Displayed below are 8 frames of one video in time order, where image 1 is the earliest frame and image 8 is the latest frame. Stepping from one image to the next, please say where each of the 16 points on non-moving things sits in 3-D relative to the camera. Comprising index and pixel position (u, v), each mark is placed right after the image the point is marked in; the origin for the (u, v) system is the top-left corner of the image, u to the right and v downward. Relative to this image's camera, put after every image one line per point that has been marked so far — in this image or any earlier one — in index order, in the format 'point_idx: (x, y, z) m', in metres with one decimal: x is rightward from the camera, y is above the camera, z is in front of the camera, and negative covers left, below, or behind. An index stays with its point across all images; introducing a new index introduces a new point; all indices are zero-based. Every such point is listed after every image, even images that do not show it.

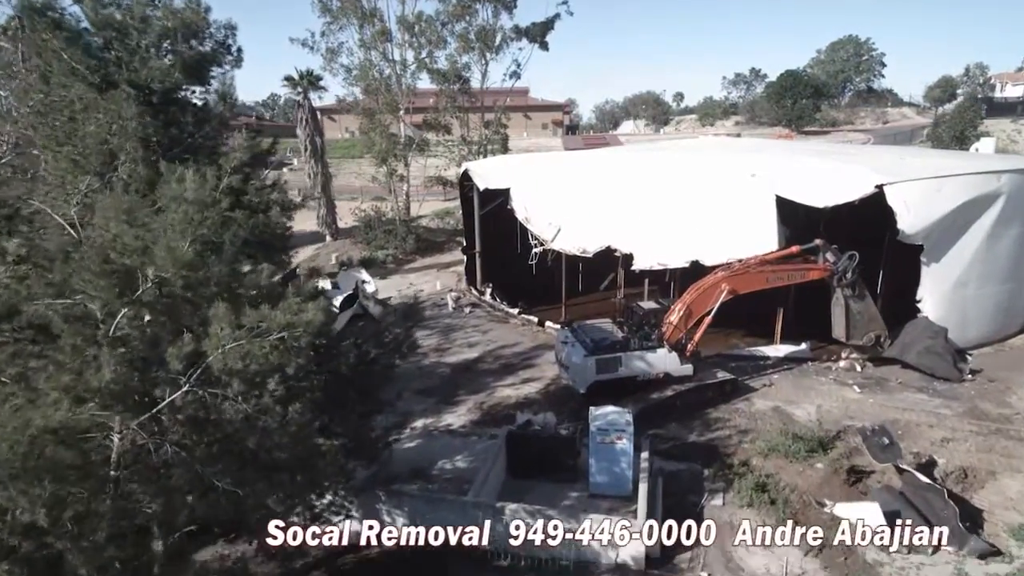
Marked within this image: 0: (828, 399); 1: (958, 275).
0: (+7.5, -2.6, +12.9) m
1: (+12.0, +0.4, +14.6) m
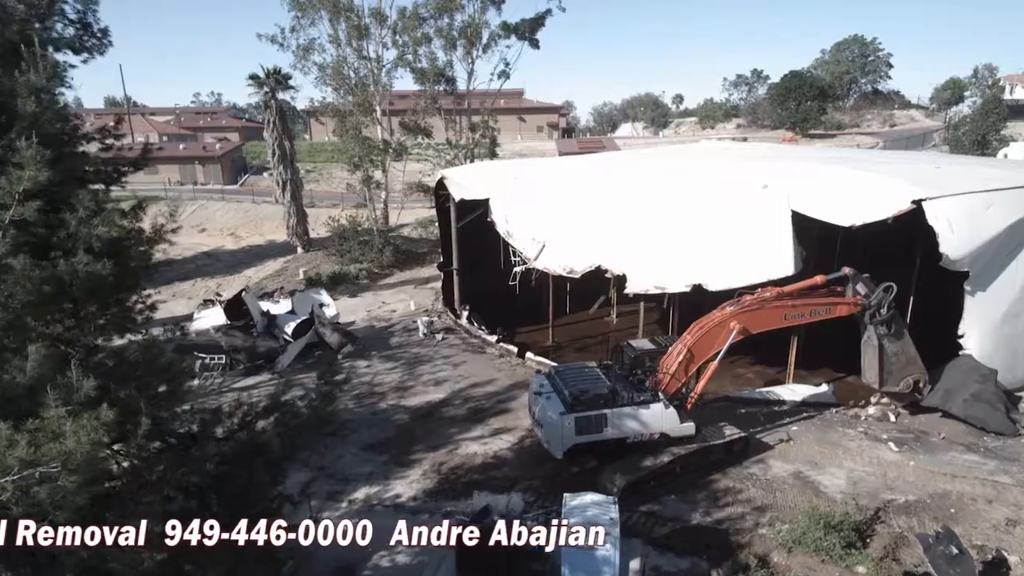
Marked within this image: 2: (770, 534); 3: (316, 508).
0: (+6.8, -3.4, +10.6) m
1: (+11.3, -0.4, +12.4) m
2: (+4.2, -4.0, +8.8) m
3: (-3.5, -3.9, +9.7) m
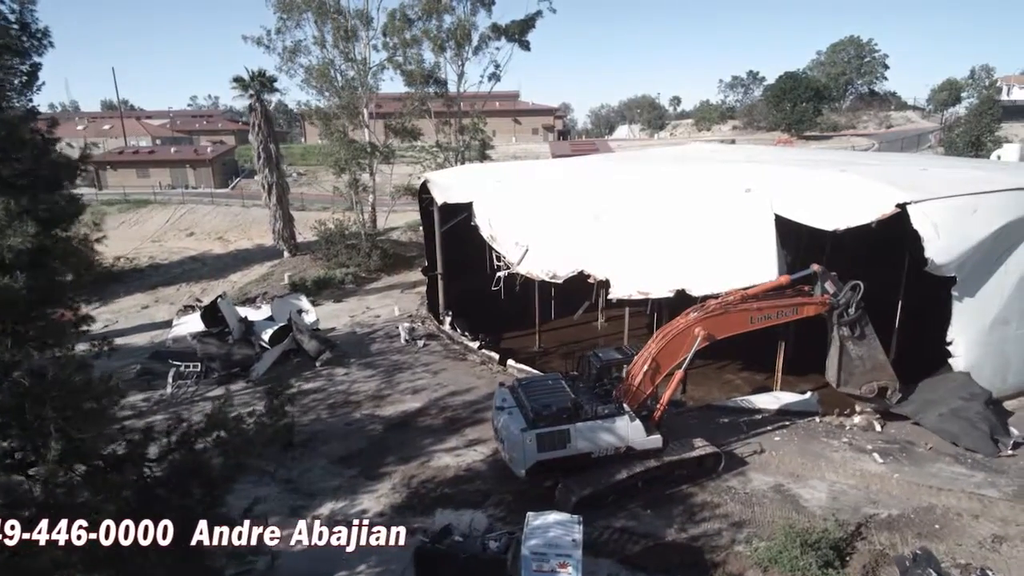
0: (+6.2, -3.5, +10.3) m
1: (+10.8, -0.5, +12.0) m
2: (+3.6, -4.1, +8.4) m
3: (-4.0, -4.1, +9.4) m
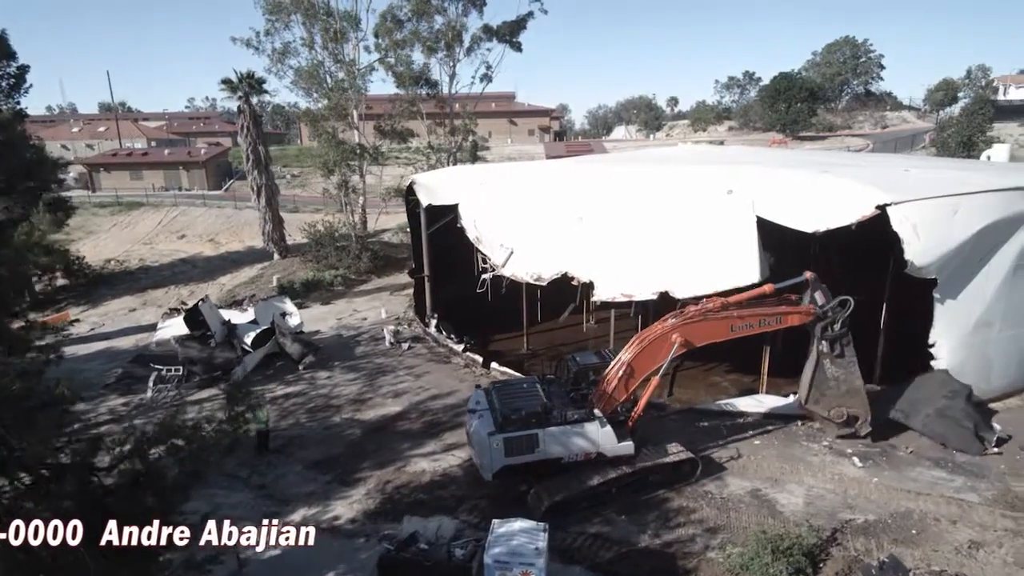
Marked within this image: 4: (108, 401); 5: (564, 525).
0: (+5.8, -3.5, +10.2) m
1: (+10.3, -0.6, +11.9) m
2: (+3.2, -4.1, +8.3) m
3: (-4.5, -4.1, +9.3) m
4: (-10.8, -3.0, +14.5) m
5: (+0.9, -4.0, +9.2) m
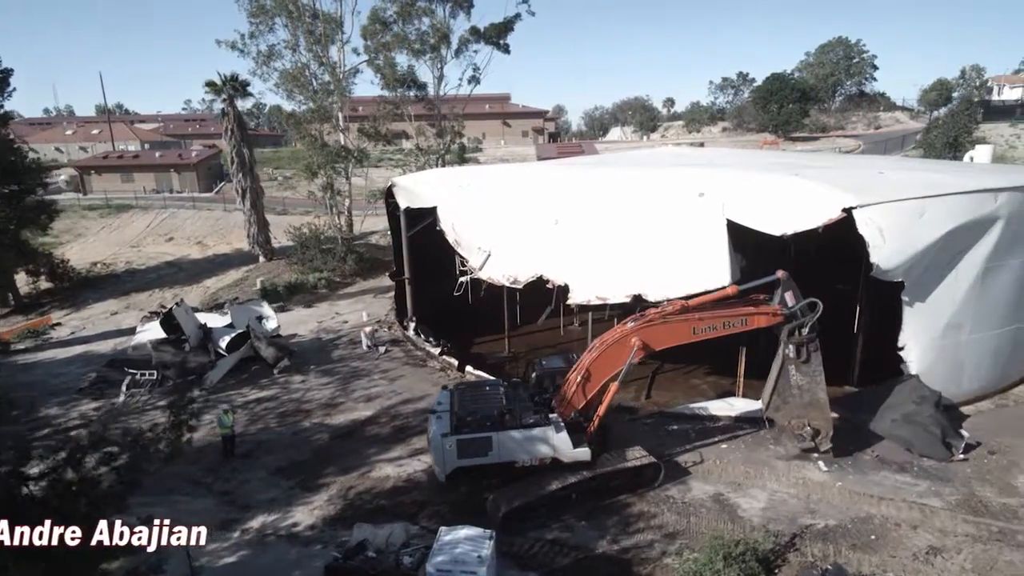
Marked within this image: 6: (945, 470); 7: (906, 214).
0: (+5.1, -3.6, +10.1) m
1: (+9.6, -0.6, +11.9) m
2: (+2.5, -4.2, +8.3) m
3: (-5.2, -4.2, +9.2) m
4: (-11.5, -3.1, +14.4) m
5: (+0.2, -4.1, +9.1) m
6: (+8.3, -3.5, +10.4) m
7: (+8.2, +1.5, +11.3) m
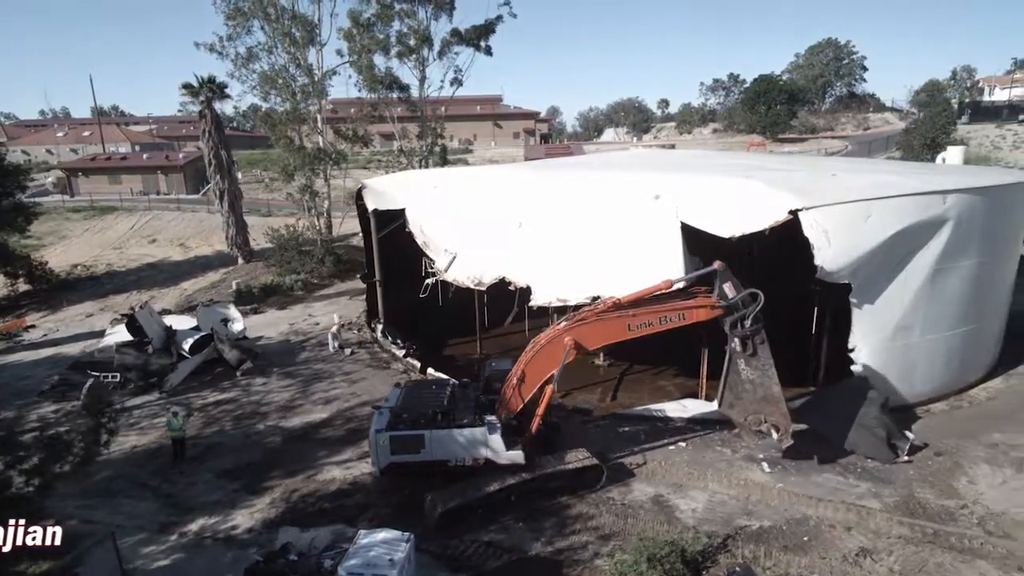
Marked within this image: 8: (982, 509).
0: (+4.0, -3.7, +10.1) m
1: (+8.5, -0.7, +11.9) m
2: (+1.4, -4.2, +8.3) m
3: (-6.3, -4.3, +9.2) m
4: (-12.6, -3.2, +14.5) m
5: (-0.9, -4.1, +9.1) m
6: (+7.3, -3.5, +10.5) m
7: (+7.1, +1.5, +11.3) m
8: (+8.2, -3.9, +9.5) m
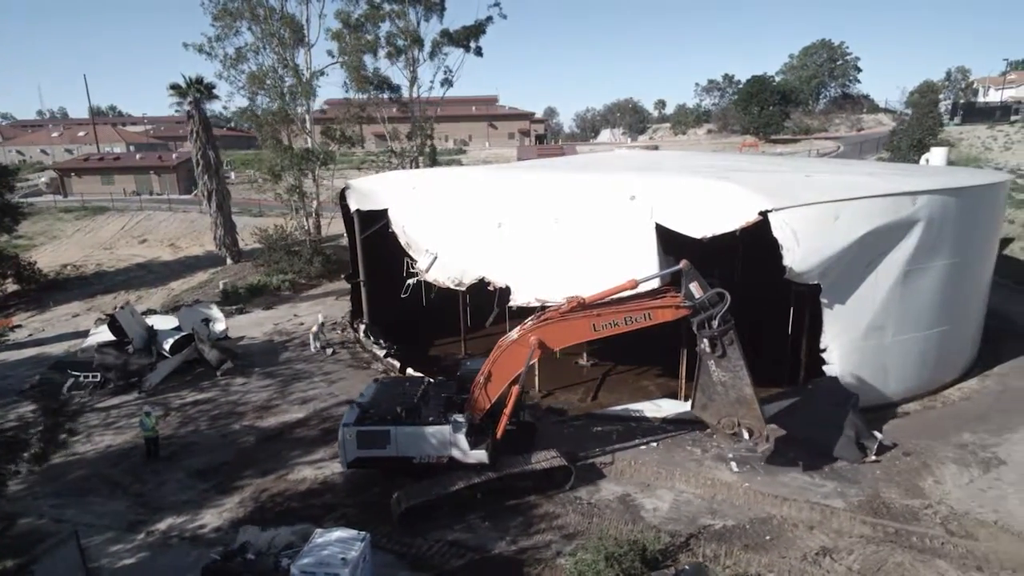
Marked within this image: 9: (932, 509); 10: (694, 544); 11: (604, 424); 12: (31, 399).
0: (+3.4, -3.7, +10.2) m
1: (+7.9, -0.7, +12.0) m
2: (+0.8, -4.3, +8.4) m
3: (-6.9, -4.3, +9.3) m
4: (-13.2, -3.2, +14.5) m
5: (-1.5, -4.1, +9.2) m
6: (+6.7, -3.5, +10.5) m
7: (+6.5, +1.5, +11.3) m
8: (+7.6, -3.9, +9.6) m
9: (+7.4, -3.9, +9.6) m
10: (+3.0, -4.1, +8.7) m
11: (+2.1, -3.1, +12.4) m
12: (-13.1, -3.0, +14.8) m
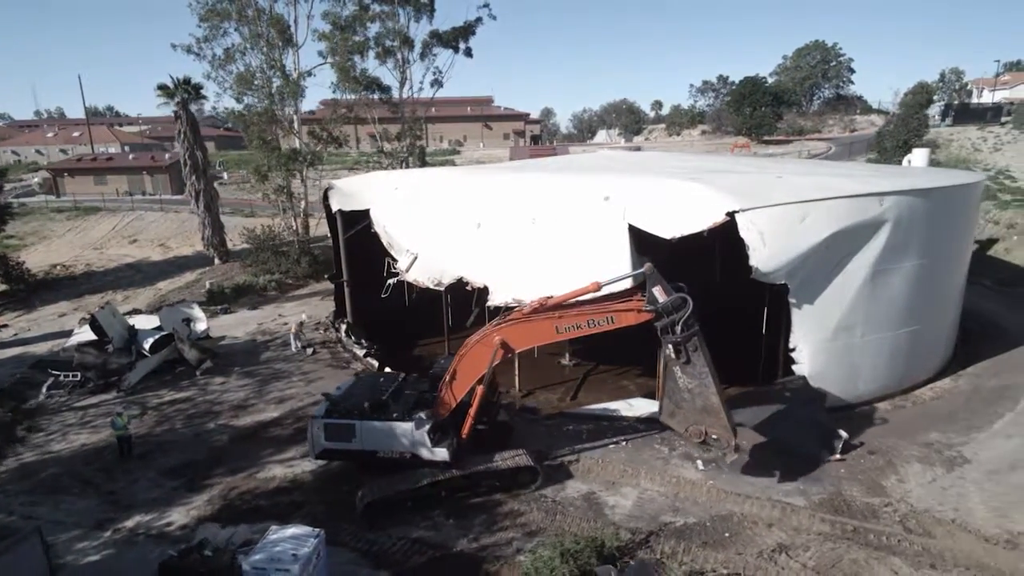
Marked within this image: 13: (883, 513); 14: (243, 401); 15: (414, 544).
0: (+2.8, -3.7, +10.3) m
1: (+7.3, -0.7, +12.1) m
2: (+0.2, -4.3, +8.5) m
3: (-7.5, -4.3, +9.4) m
4: (-13.8, -3.2, +14.6) m
5: (-2.1, -4.1, +9.3) m
6: (+6.0, -3.5, +10.6) m
7: (+5.8, +1.5, +11.4) m
8: (+7.0, -3.9, +9.7) m
9: (+6.8, -3.9, +9.7) m
10: (+2.3, -4.1, +8.8) m
11: (+1.4, -3.1, +12.5) m
12: (-13.8, -3.0, +14.9) m
13: (+6.5, -3.9, +9.5) m
14: (-7.0, -2.9, +14.2) m
15: (-1.6, -4.2, +9.0) m
